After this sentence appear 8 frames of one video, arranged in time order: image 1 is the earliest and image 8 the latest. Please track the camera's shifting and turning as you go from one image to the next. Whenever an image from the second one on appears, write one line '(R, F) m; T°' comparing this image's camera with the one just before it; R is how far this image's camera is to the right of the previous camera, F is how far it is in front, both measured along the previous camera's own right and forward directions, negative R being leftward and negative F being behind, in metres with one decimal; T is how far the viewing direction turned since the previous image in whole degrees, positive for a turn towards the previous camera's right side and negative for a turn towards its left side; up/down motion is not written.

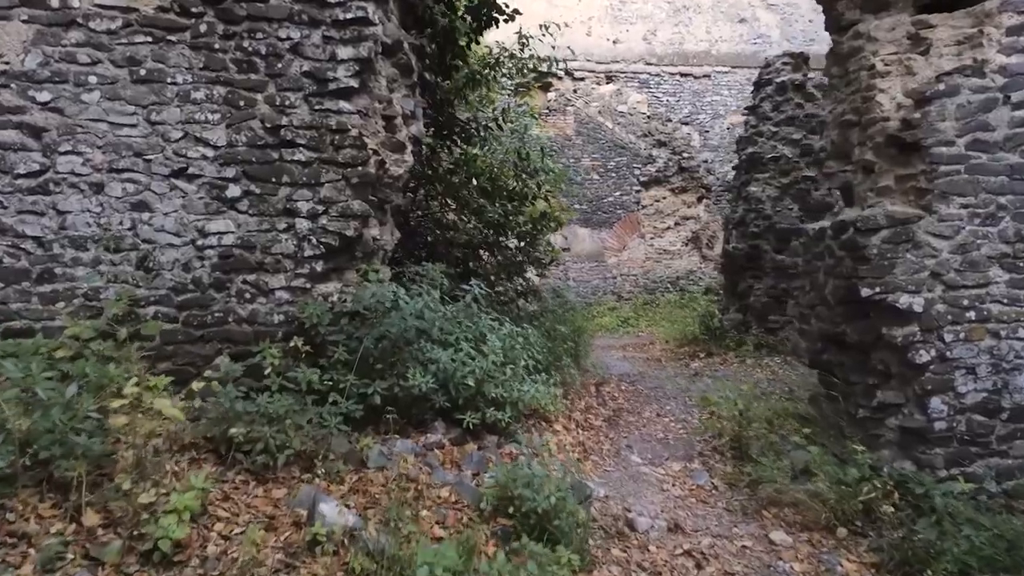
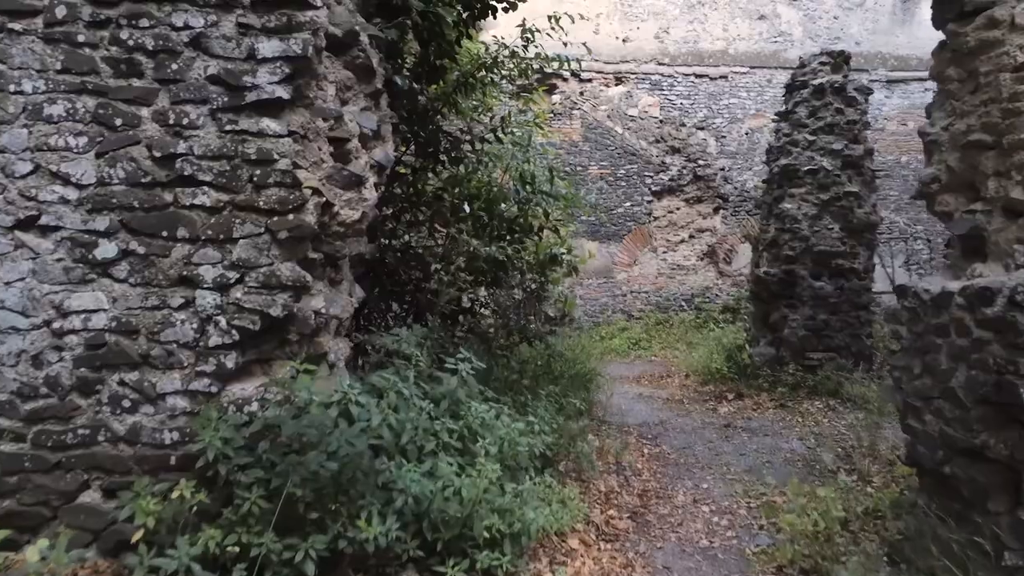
(0.0, +0.8) m; 0°
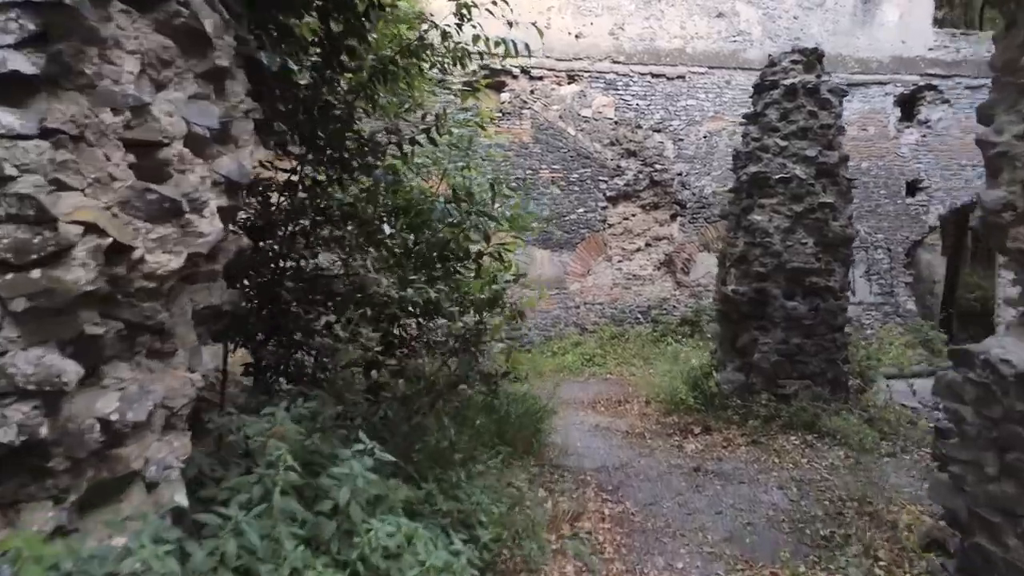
(+0.1, +0.7) m; +4°
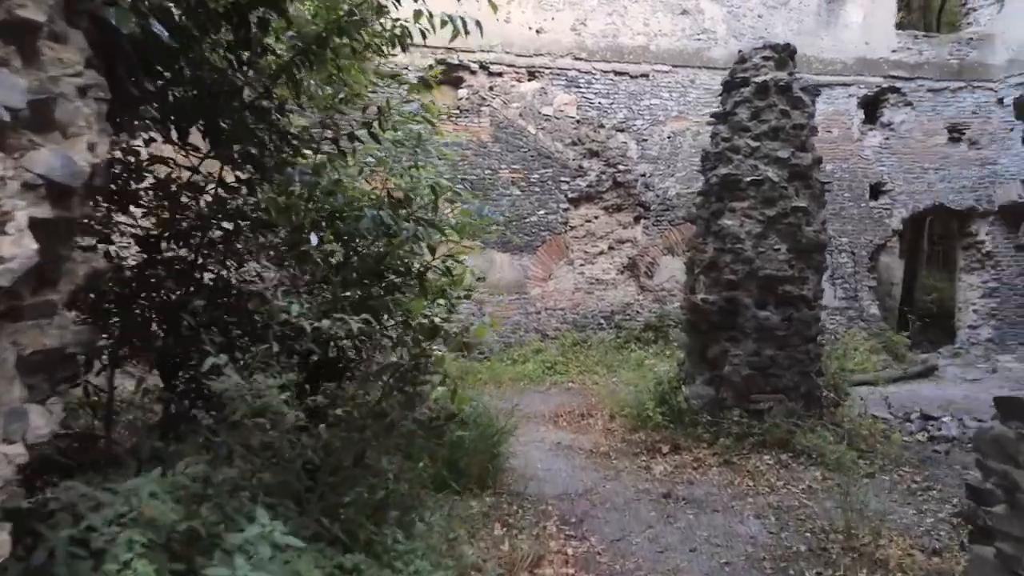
(0.0, +0.4) m; +3°
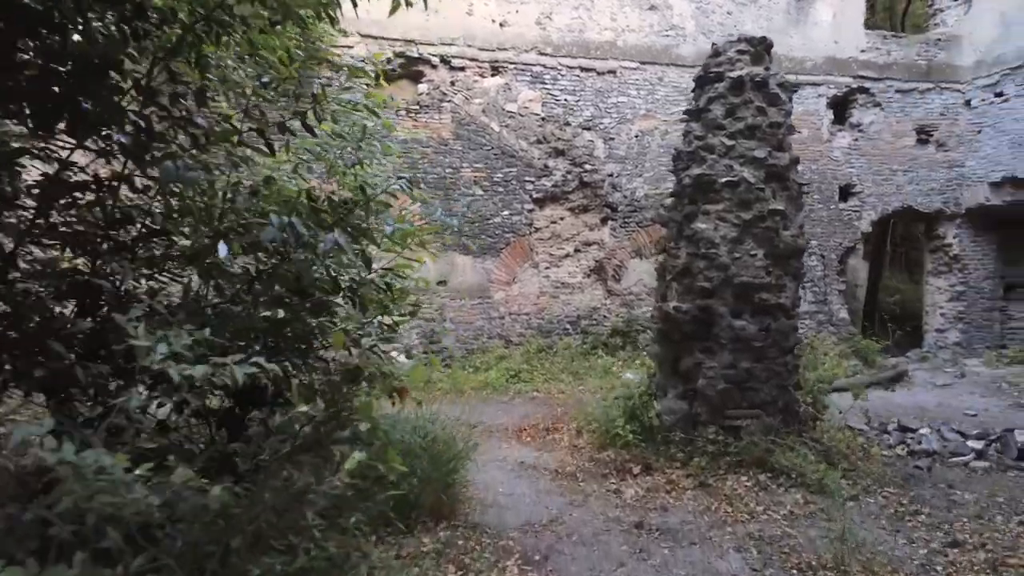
(0.0, +0.4) m; +3°
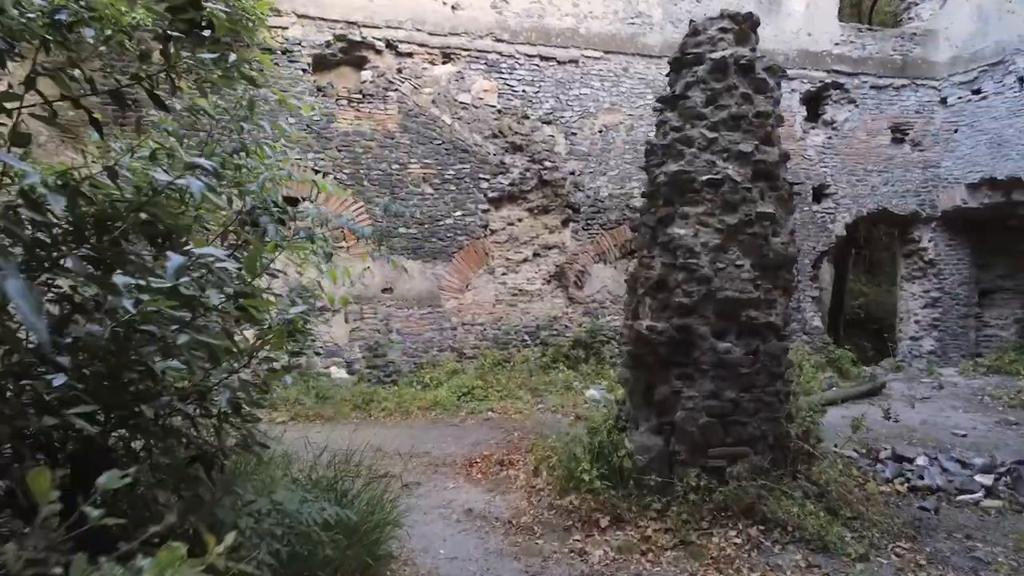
(+0.1, +0.8) m; +3°
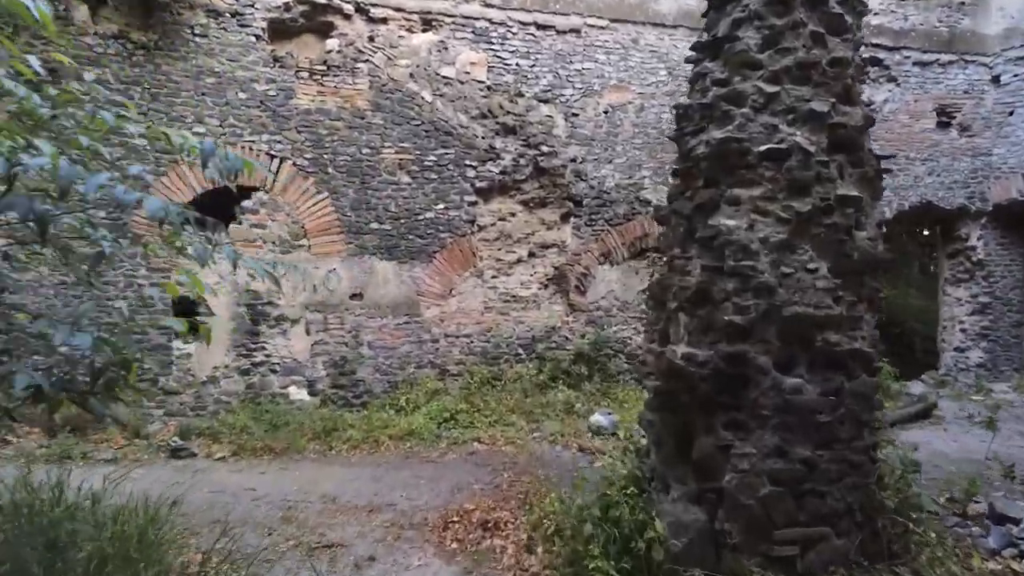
(+0.1, +1.2) m; 0°
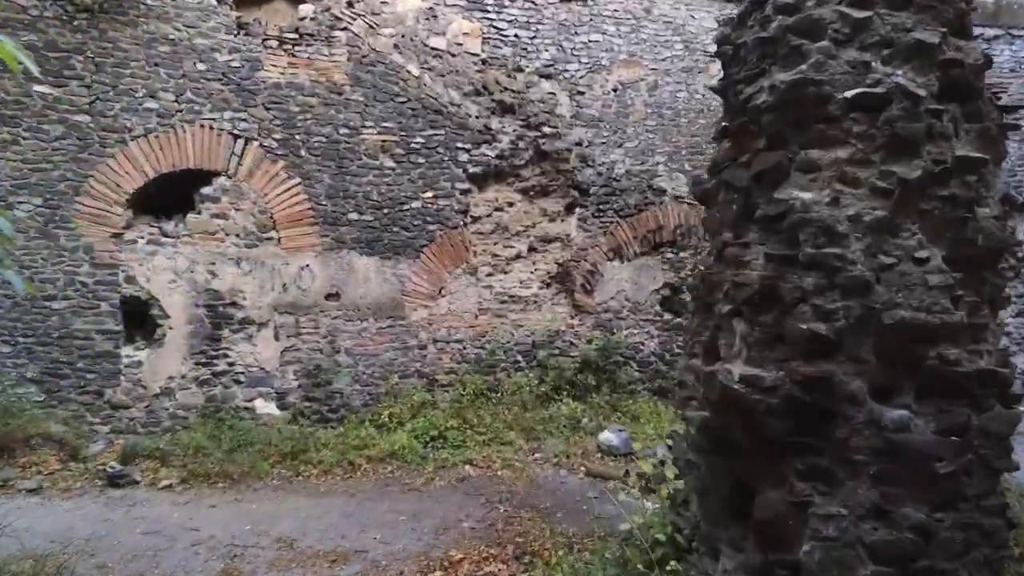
(0.0, +0.8) m; 0°
